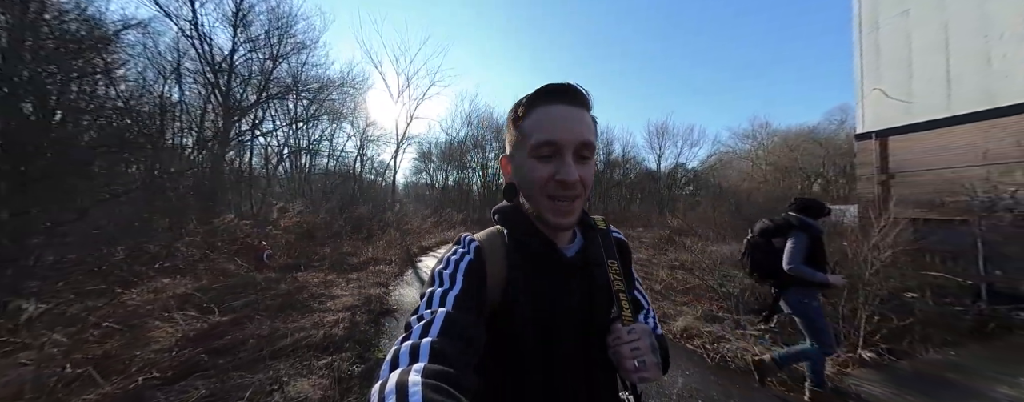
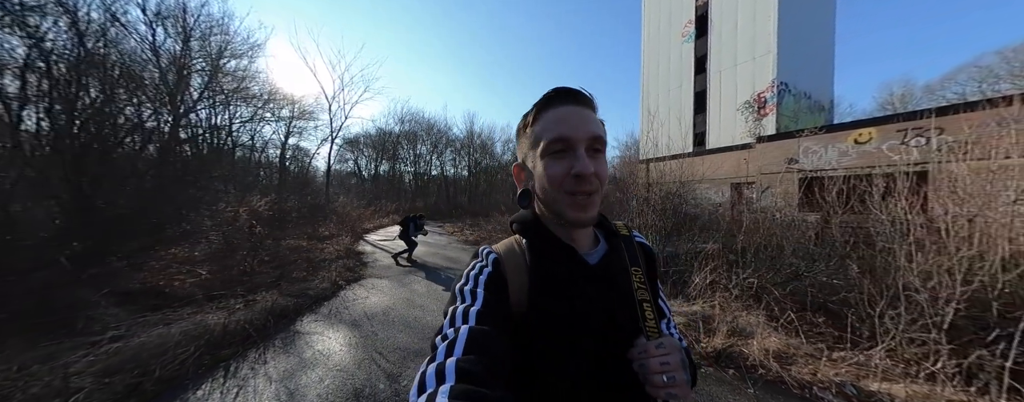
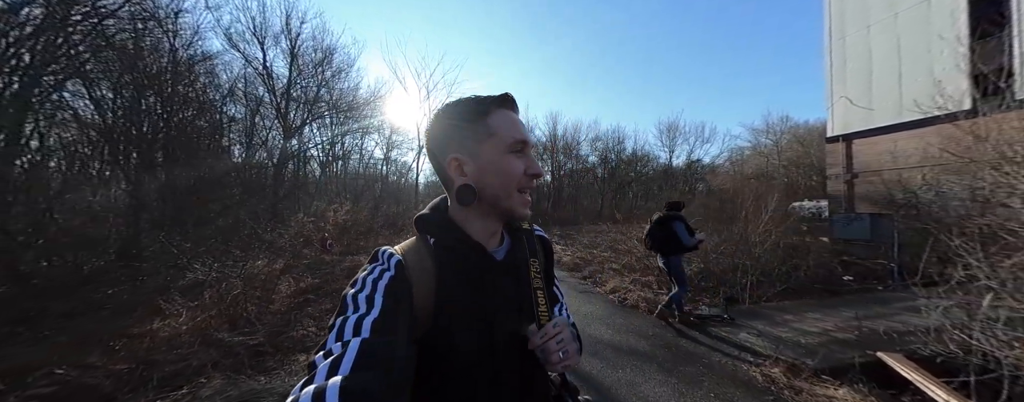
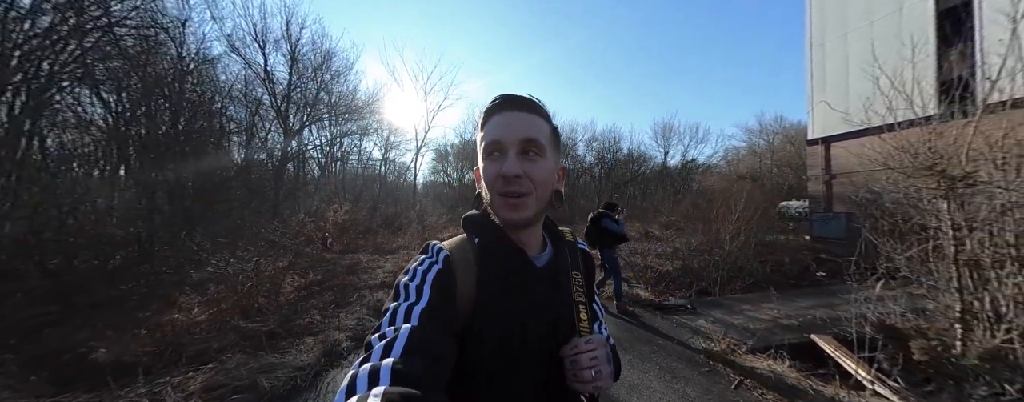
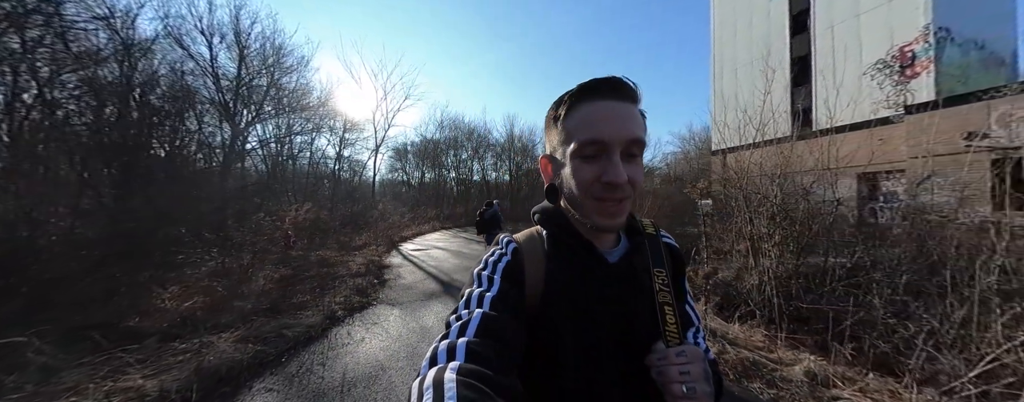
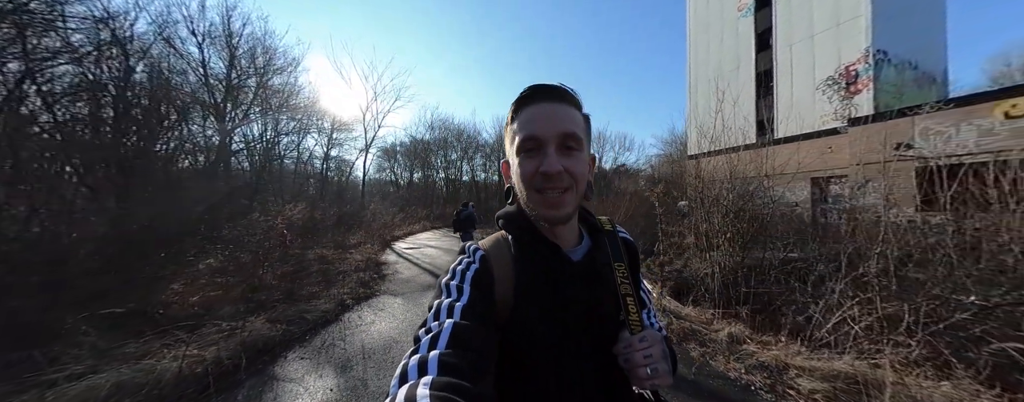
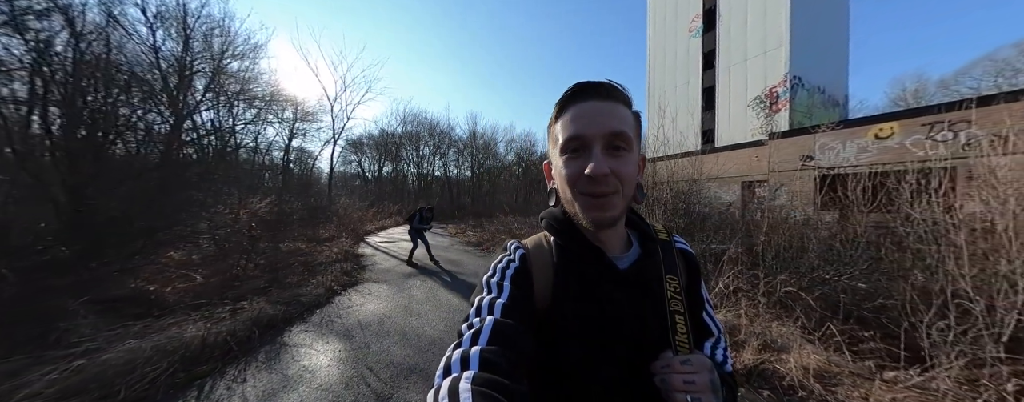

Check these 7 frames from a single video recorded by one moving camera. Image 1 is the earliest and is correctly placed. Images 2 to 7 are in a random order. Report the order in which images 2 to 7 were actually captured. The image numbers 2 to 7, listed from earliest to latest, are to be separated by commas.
3, 4, 5, 6, 7, 2
